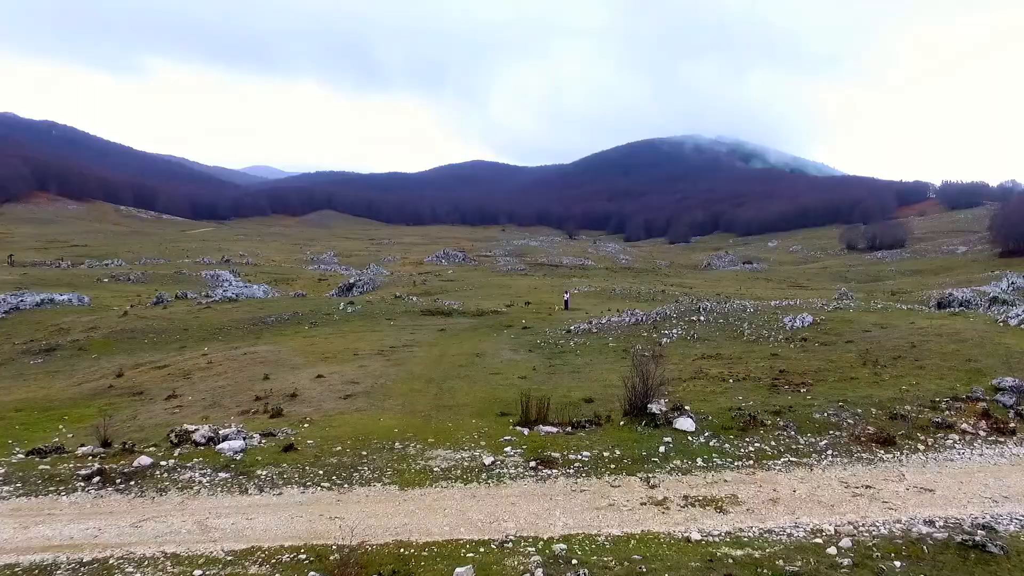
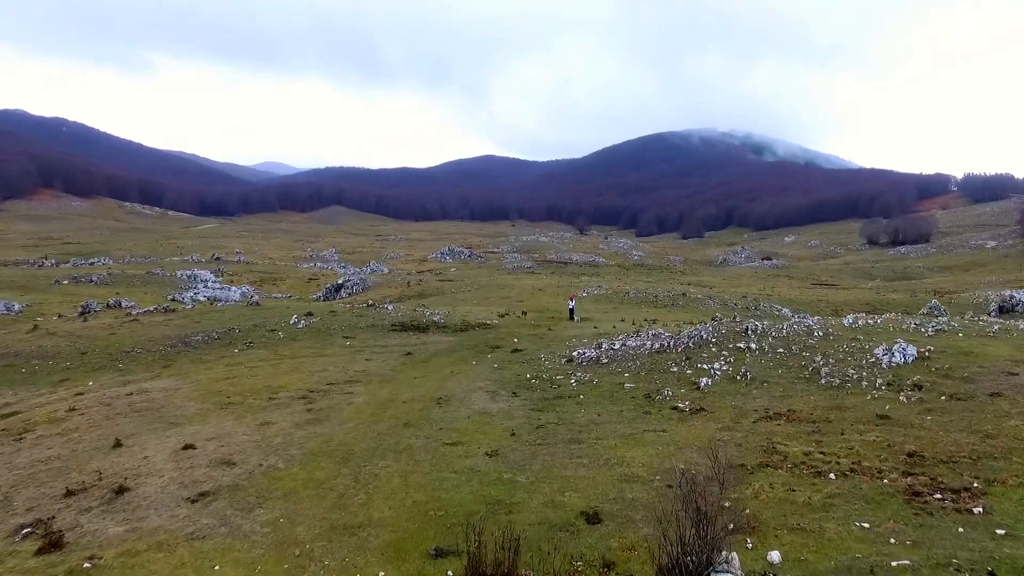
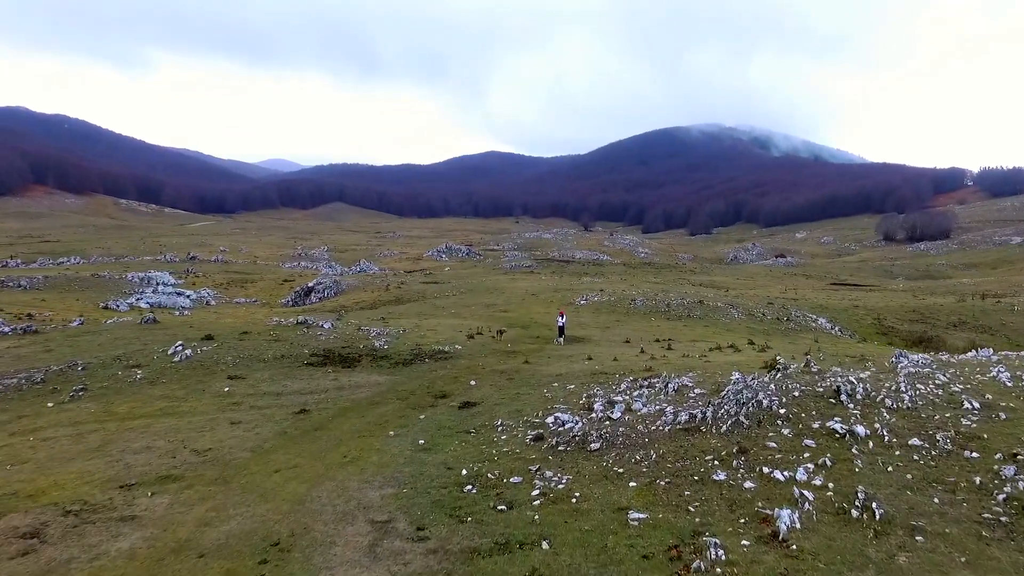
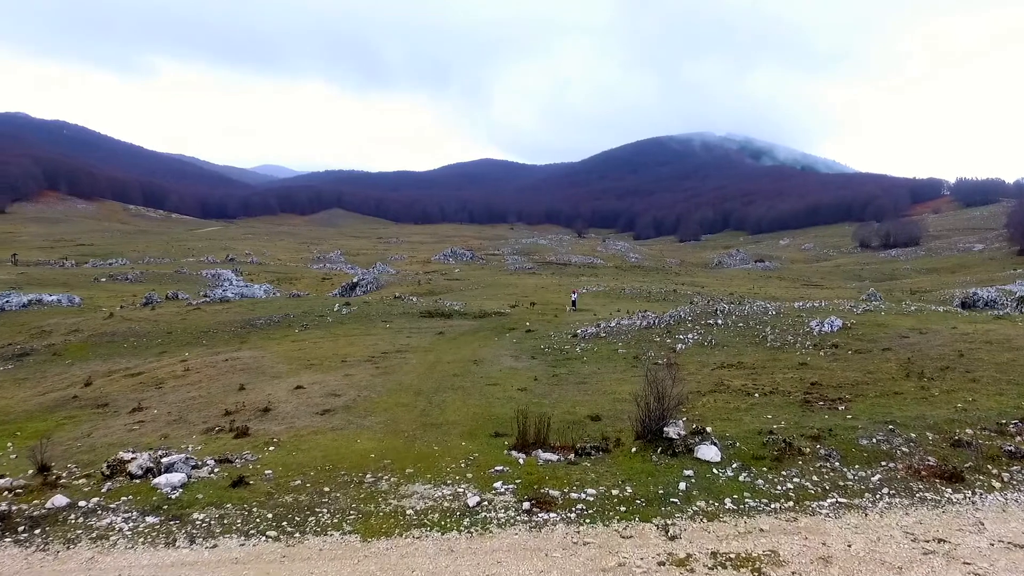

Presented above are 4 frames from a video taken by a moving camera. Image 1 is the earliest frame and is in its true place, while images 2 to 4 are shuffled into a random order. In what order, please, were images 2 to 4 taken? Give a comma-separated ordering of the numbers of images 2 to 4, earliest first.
4, 2, 3
